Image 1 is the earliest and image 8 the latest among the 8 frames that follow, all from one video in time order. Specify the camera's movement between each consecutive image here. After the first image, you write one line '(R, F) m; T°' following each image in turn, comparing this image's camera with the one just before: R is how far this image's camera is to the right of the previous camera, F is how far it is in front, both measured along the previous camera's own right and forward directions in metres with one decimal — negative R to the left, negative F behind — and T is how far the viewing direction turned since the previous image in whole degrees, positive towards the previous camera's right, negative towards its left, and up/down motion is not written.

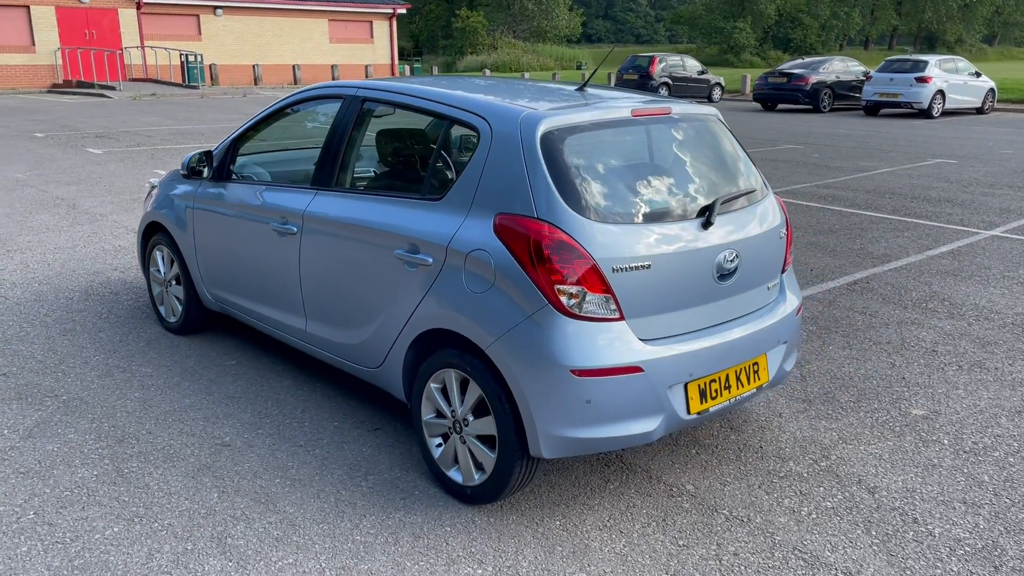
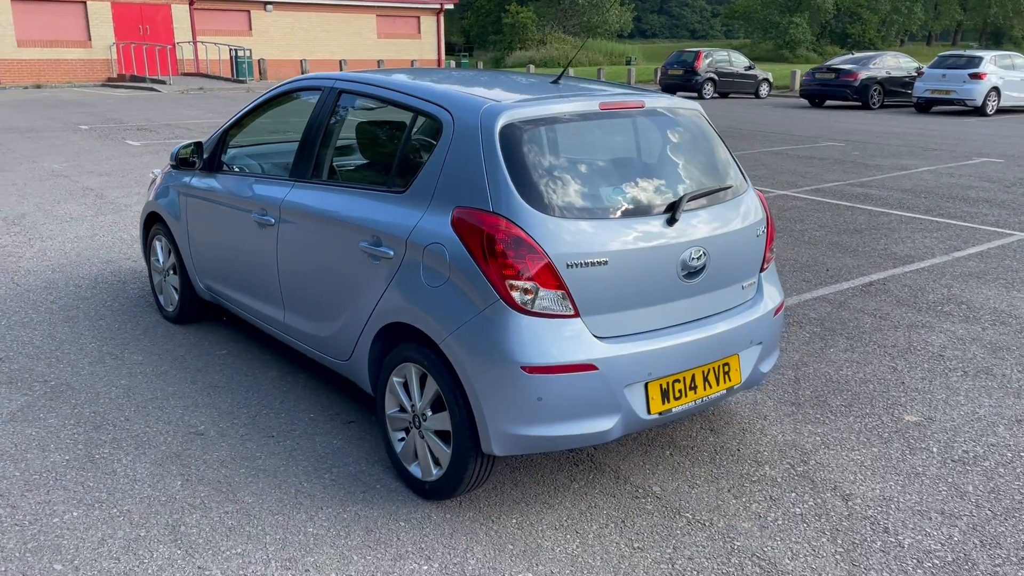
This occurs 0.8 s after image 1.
(+0.3, 0.0) m; -3°
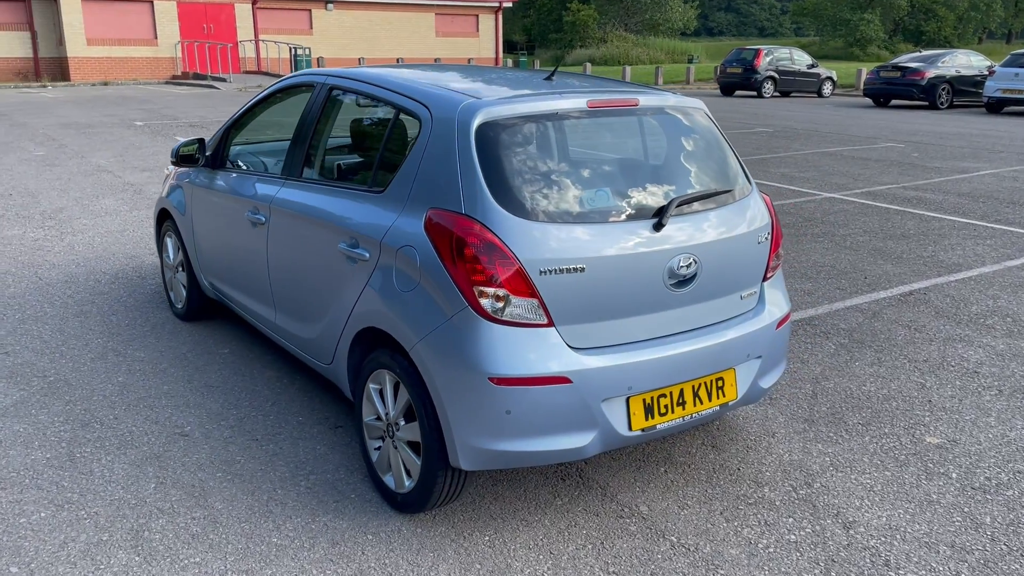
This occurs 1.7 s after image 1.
(+0.3, +0.2) m; -4°
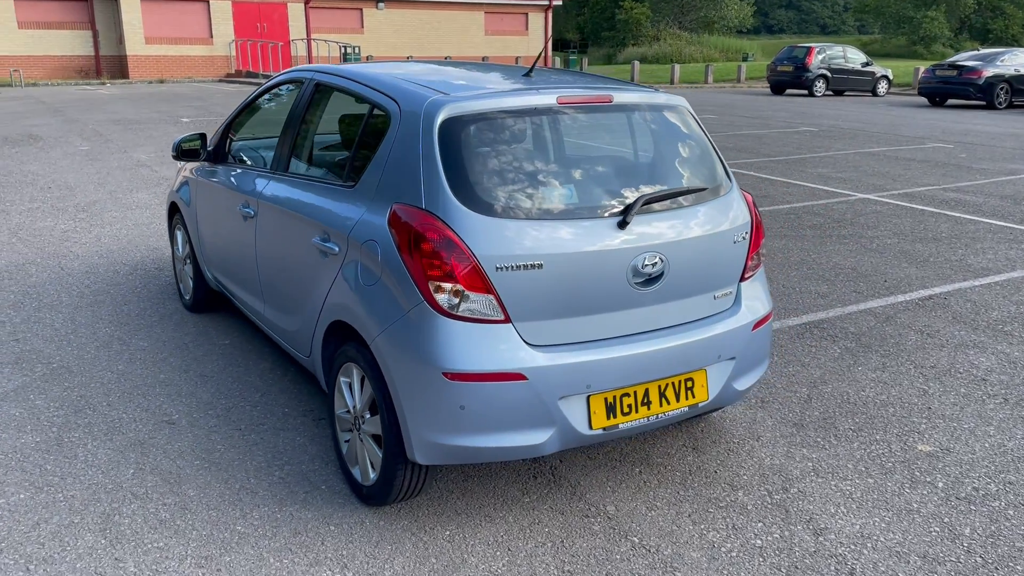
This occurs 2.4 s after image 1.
(+0.3, 0.0) m; -3°
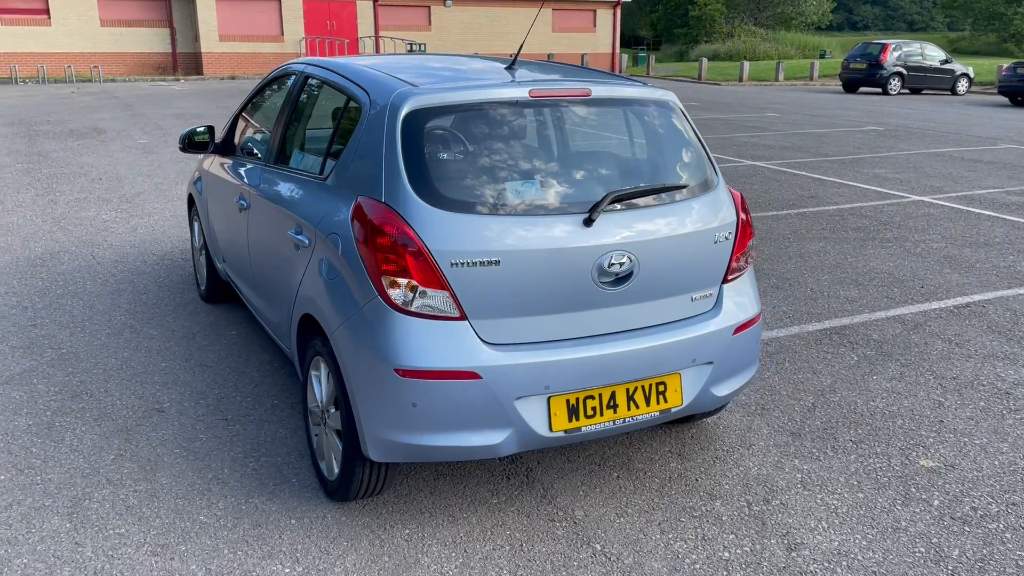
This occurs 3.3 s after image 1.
(+0.4, +0.1) m; -5°
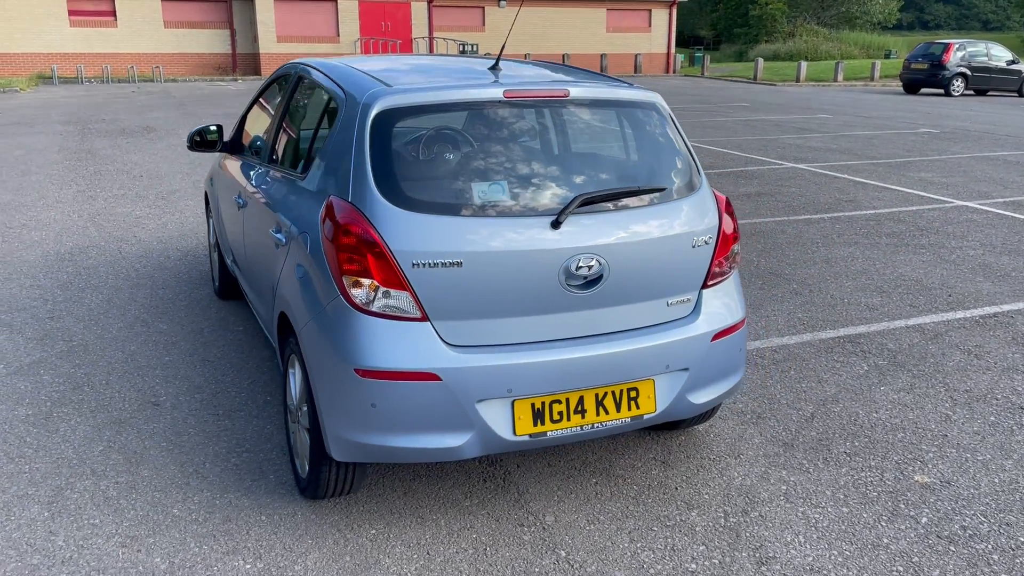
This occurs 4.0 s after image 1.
(+0.3, 0.0) m; -4°
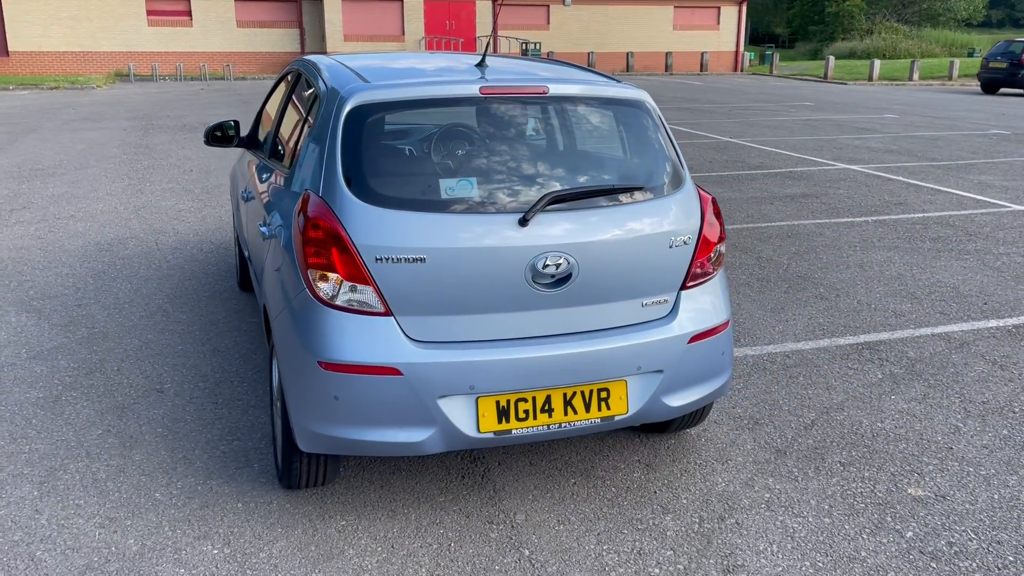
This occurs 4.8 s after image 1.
(+0.3, 0.0) m; -4°
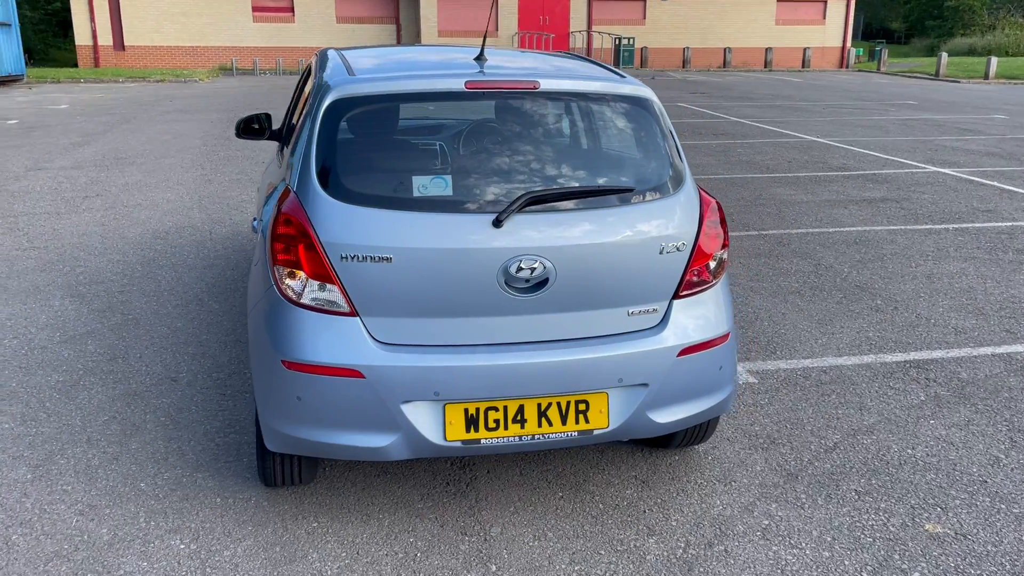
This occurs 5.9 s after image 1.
(+0.4, +0.2) m; -6°
